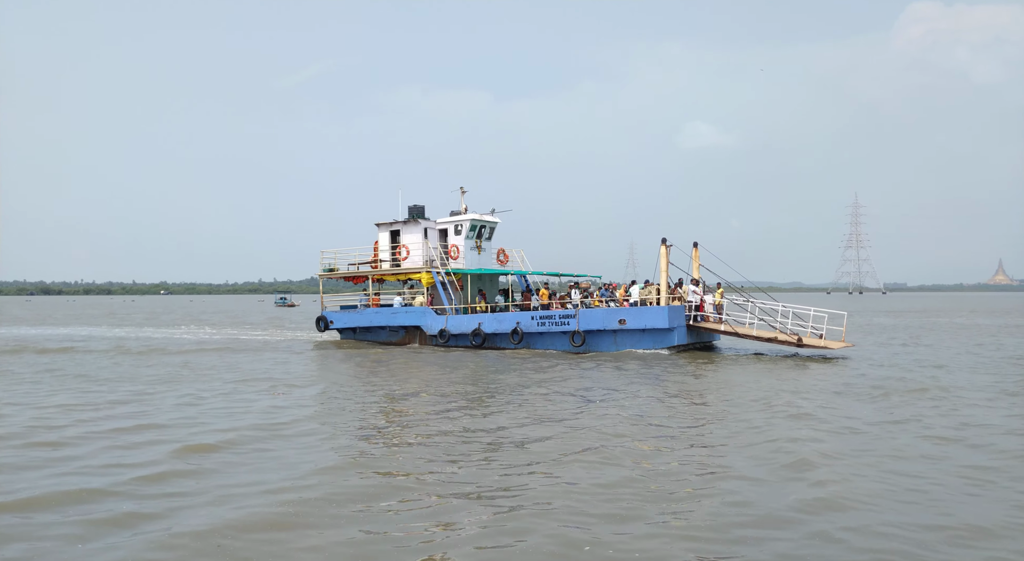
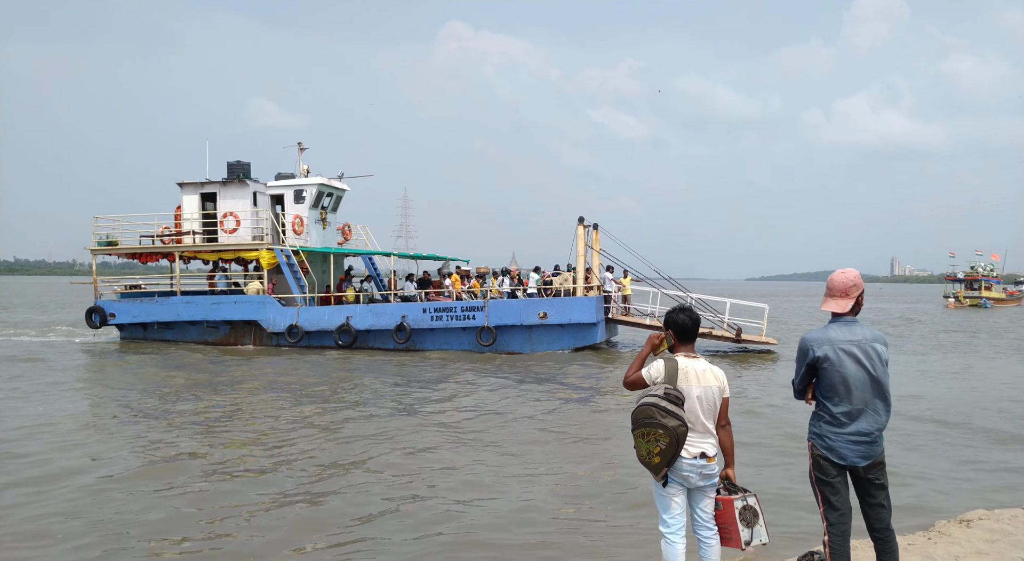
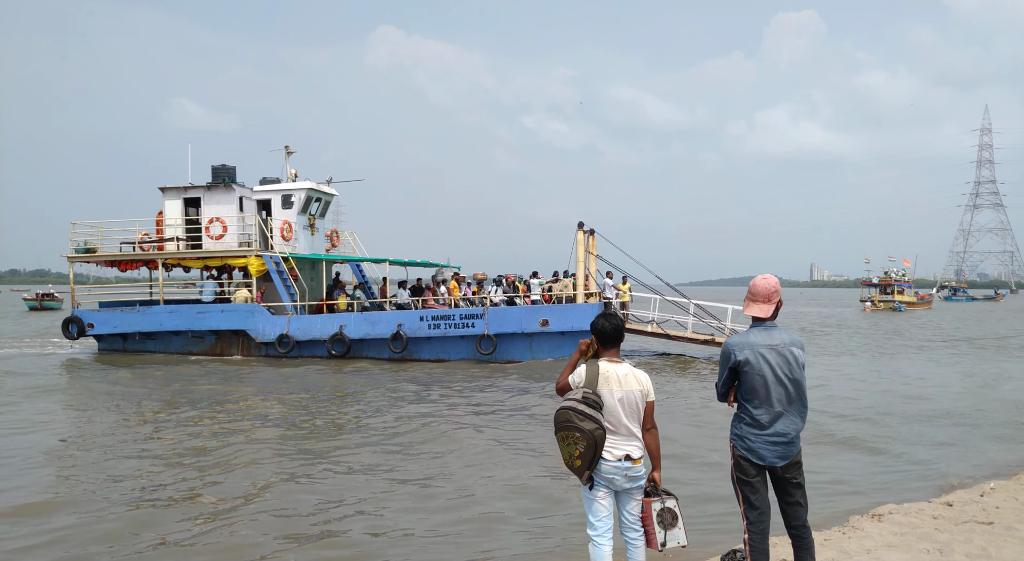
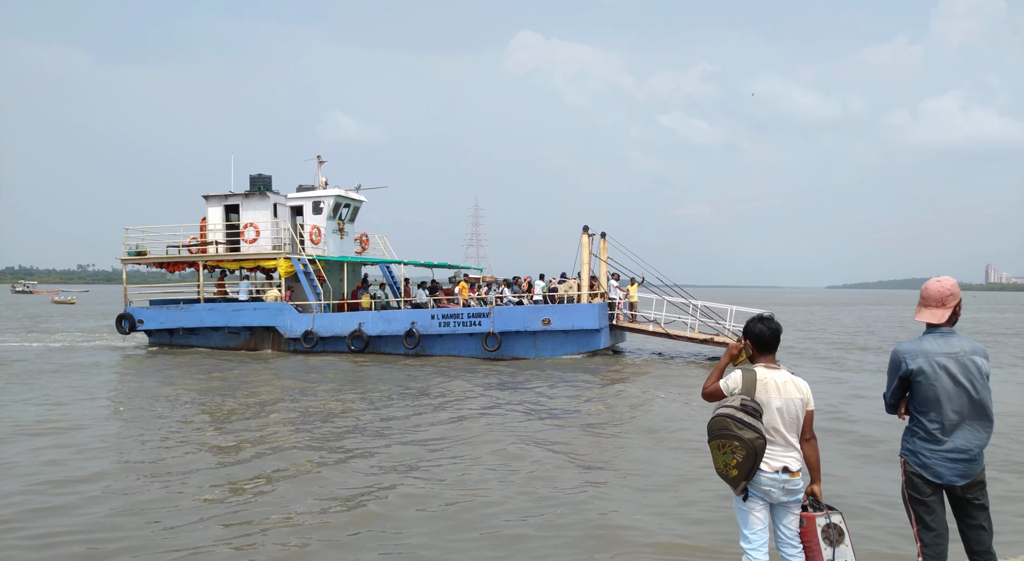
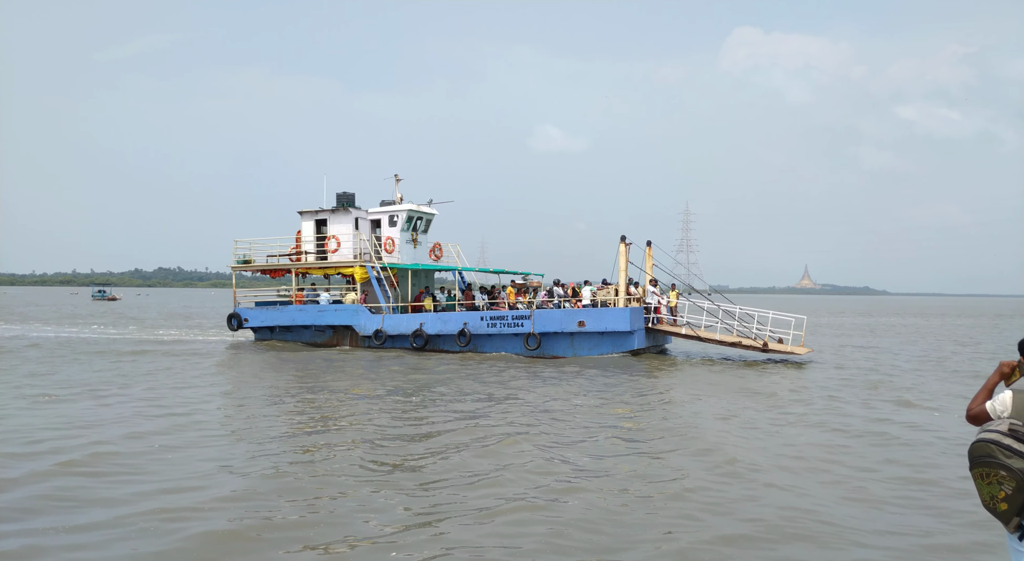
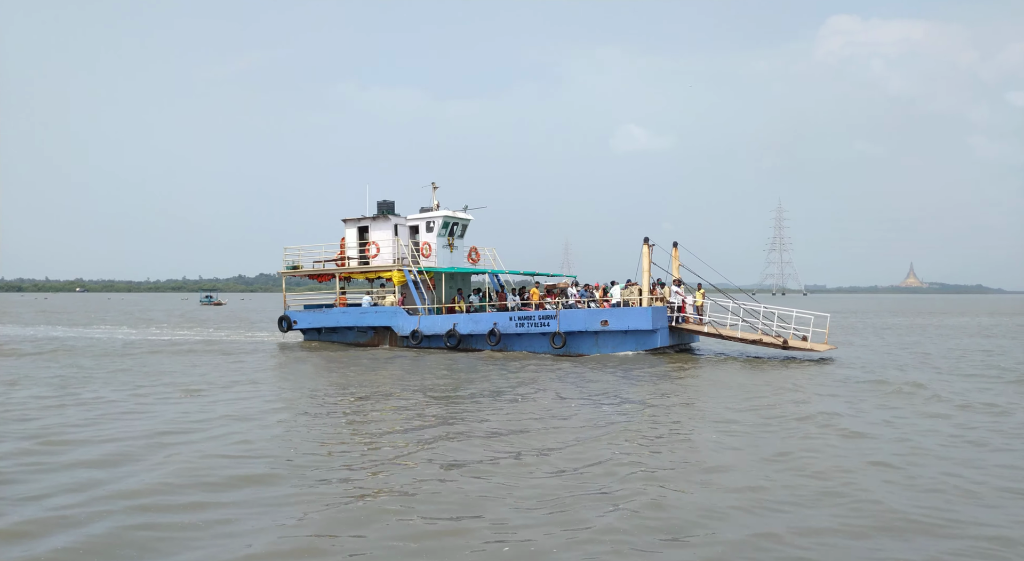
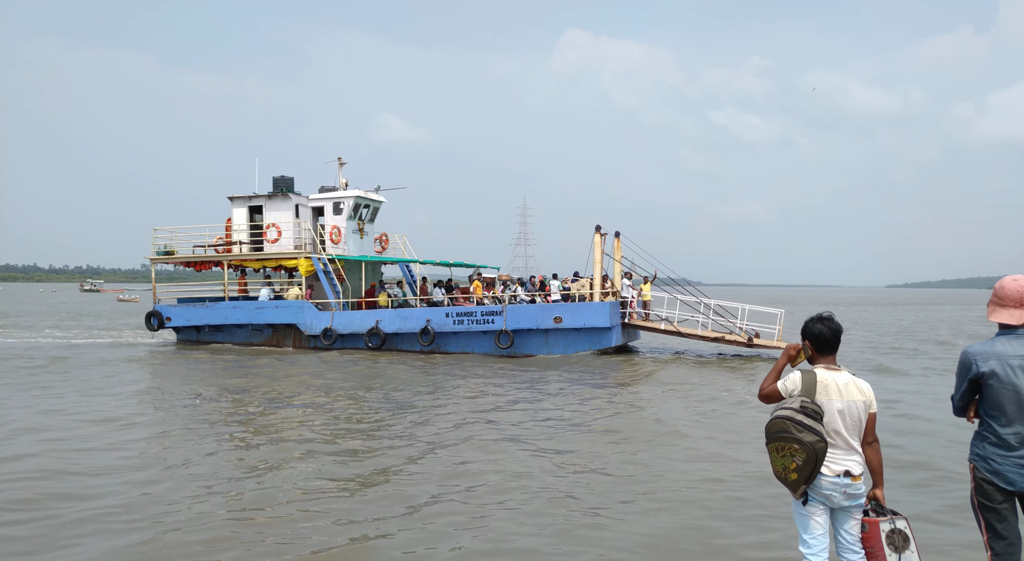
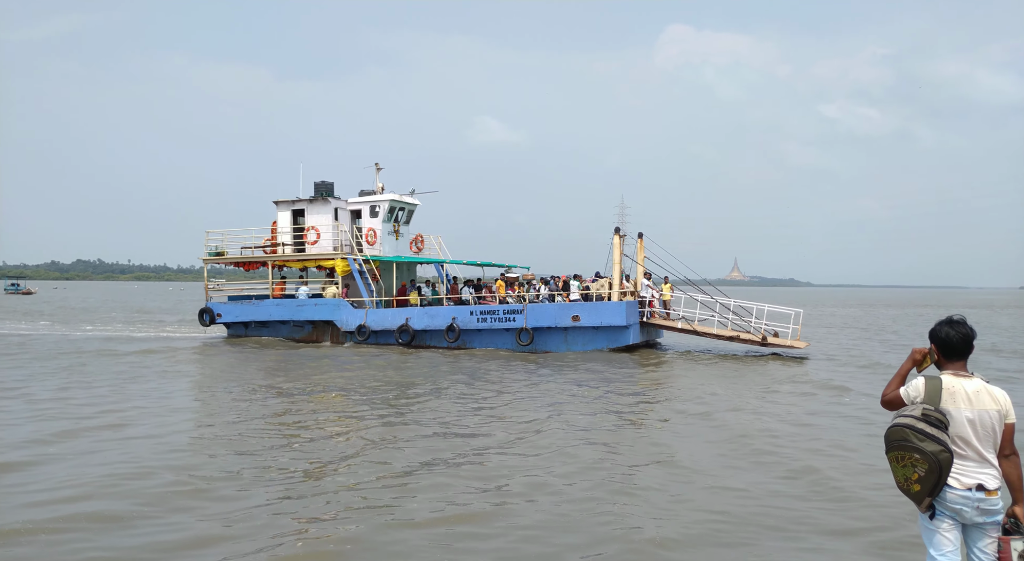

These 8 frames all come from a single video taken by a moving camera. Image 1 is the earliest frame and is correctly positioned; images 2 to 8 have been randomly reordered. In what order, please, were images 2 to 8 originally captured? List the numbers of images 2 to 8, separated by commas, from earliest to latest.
6, 5, 8, 7, 4, 2, 3
